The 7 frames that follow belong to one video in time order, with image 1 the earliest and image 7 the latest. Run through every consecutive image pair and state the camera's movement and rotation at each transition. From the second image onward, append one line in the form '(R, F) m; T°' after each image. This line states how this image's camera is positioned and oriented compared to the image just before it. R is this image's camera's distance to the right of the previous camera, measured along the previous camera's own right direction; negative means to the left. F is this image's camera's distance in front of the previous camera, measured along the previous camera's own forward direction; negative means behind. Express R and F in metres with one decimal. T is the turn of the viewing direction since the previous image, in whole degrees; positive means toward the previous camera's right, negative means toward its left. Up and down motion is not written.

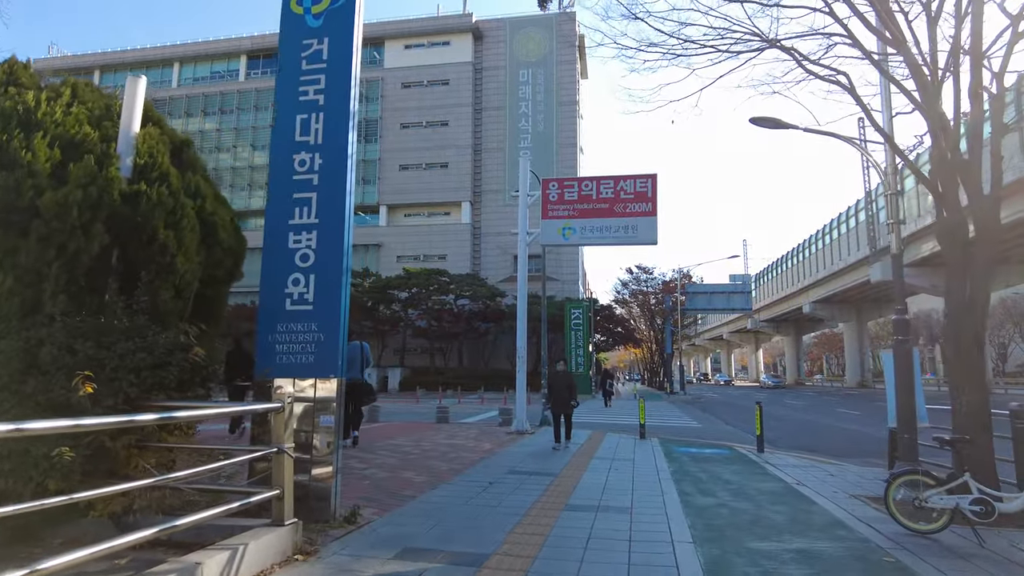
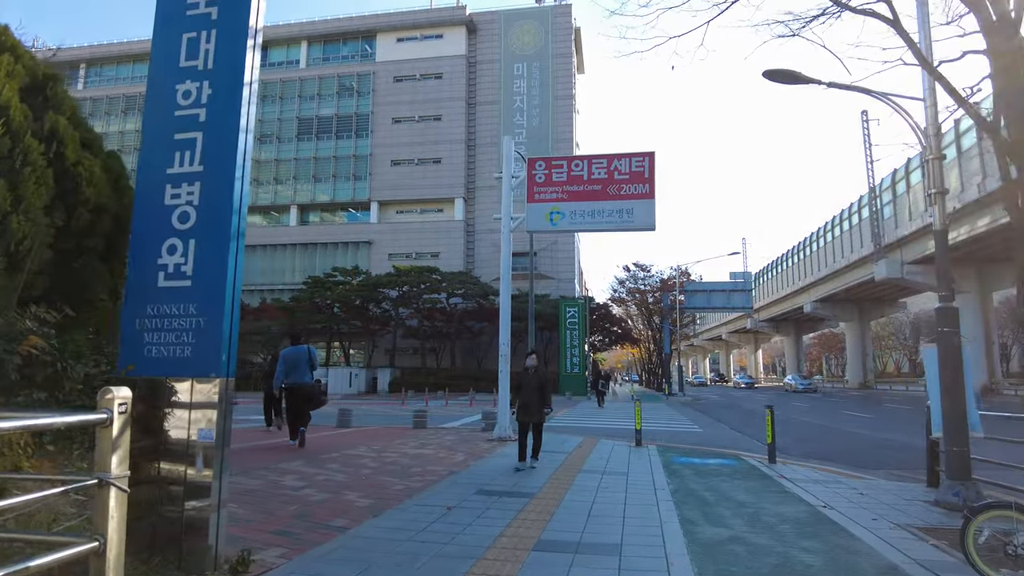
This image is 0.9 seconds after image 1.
(+0.3, +1.3) m; 0°
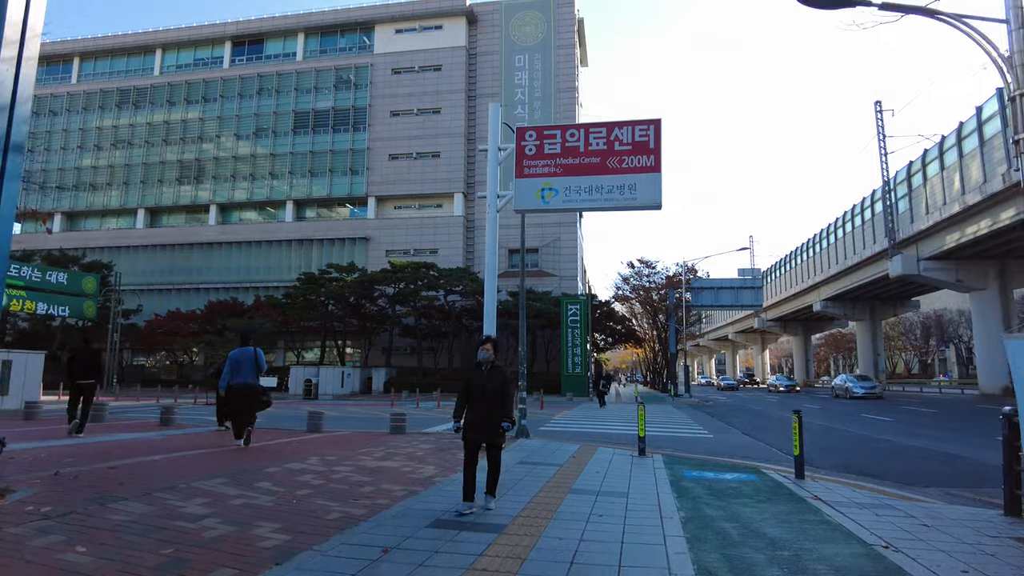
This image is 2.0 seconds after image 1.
(+0.3, +1.4) m; 0°
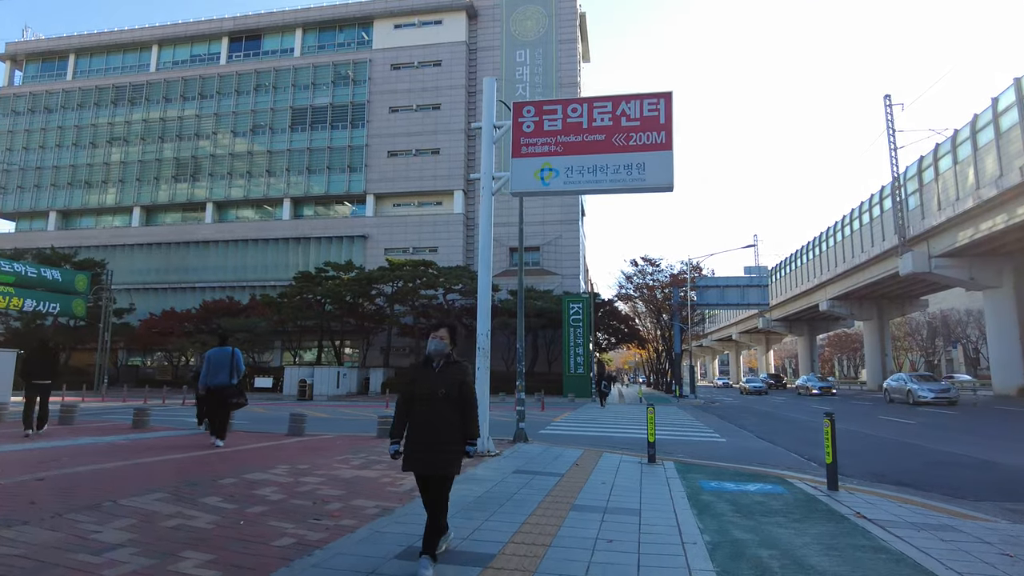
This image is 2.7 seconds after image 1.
(+0.1, +0.9) m; 0°
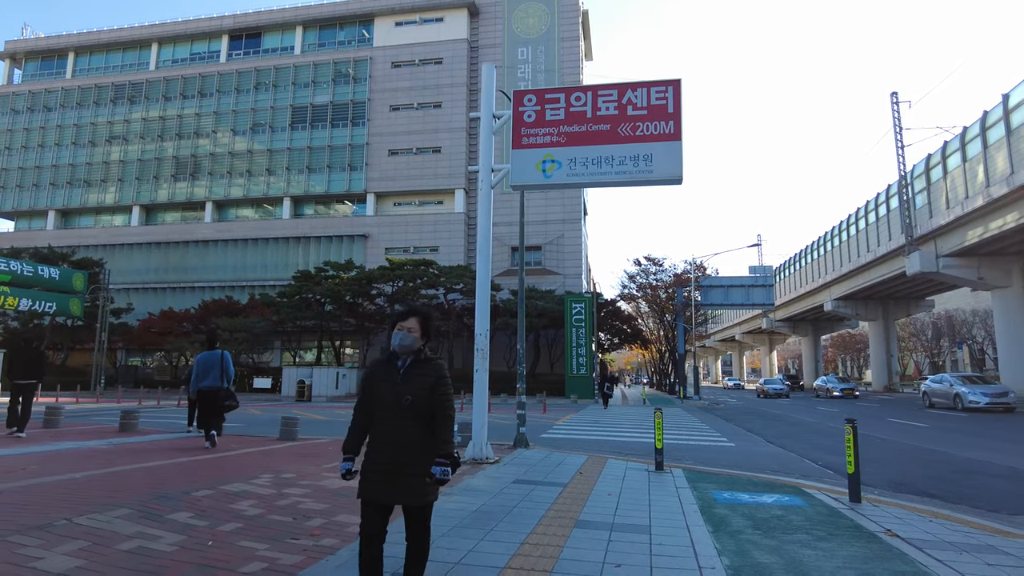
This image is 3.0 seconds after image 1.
(0.0, +0.5) m; 0°
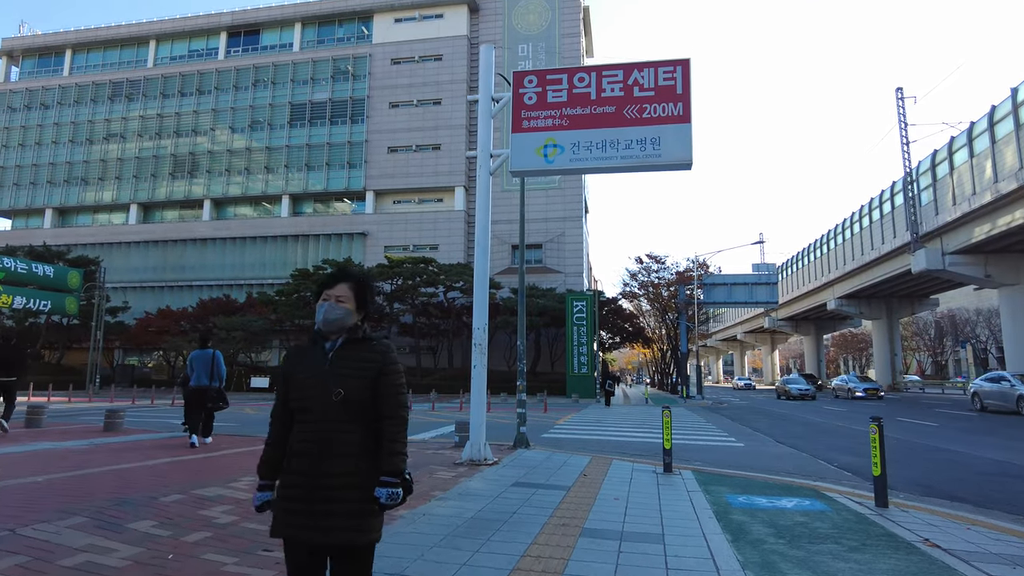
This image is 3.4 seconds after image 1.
(0.0, +0.5) m; 0°
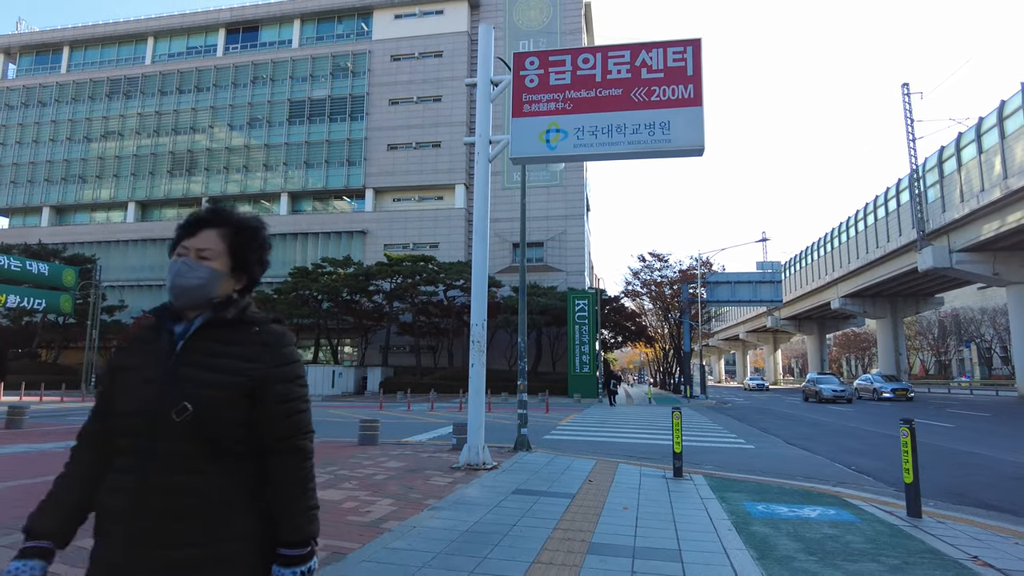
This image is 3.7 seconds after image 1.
(0.0, +0.5) m; 0°
